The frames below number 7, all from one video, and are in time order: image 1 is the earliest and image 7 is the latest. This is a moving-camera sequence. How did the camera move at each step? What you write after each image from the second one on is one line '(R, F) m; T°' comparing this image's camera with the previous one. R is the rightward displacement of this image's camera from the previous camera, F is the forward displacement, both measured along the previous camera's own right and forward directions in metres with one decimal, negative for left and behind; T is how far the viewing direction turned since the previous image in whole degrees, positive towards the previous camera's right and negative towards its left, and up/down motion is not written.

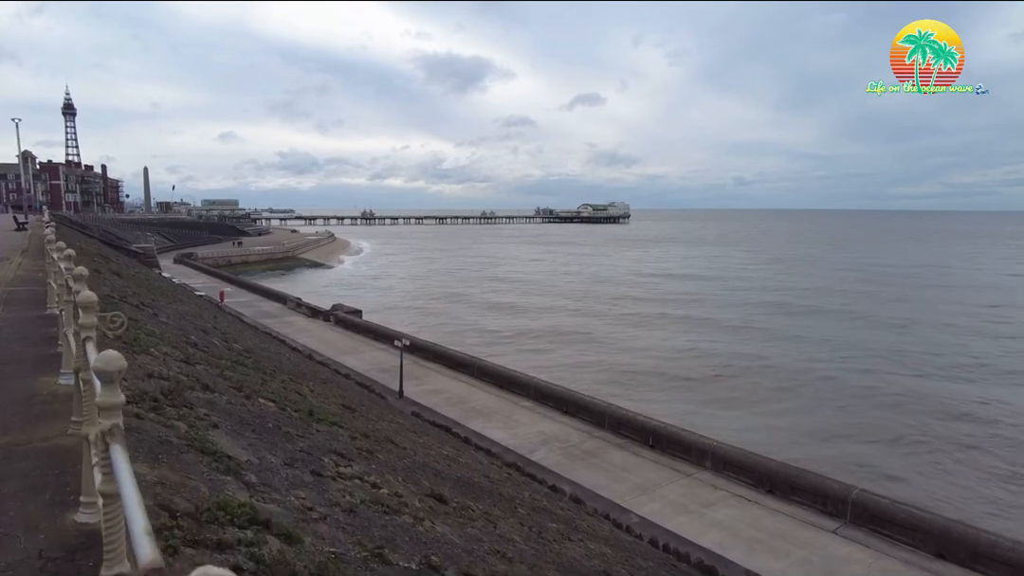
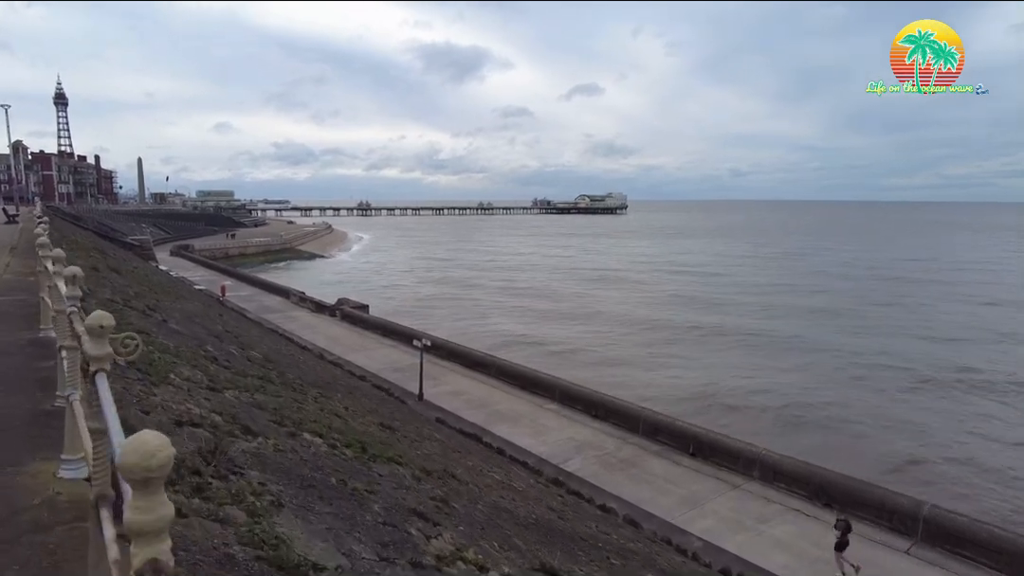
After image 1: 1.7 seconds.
(-0.8, +1.1) m; 0°
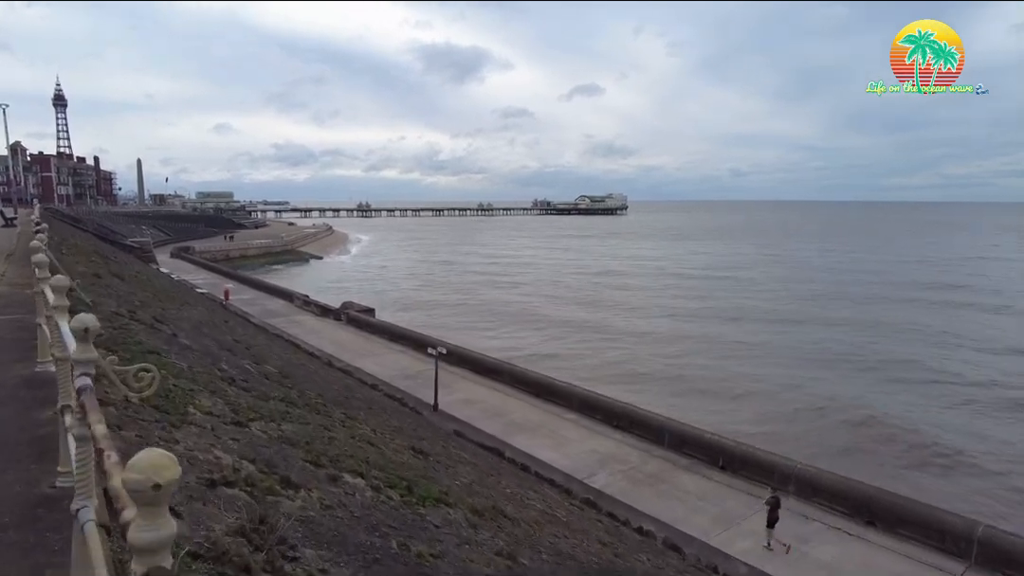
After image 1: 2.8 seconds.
(-0.5, +0.7) m; 0°
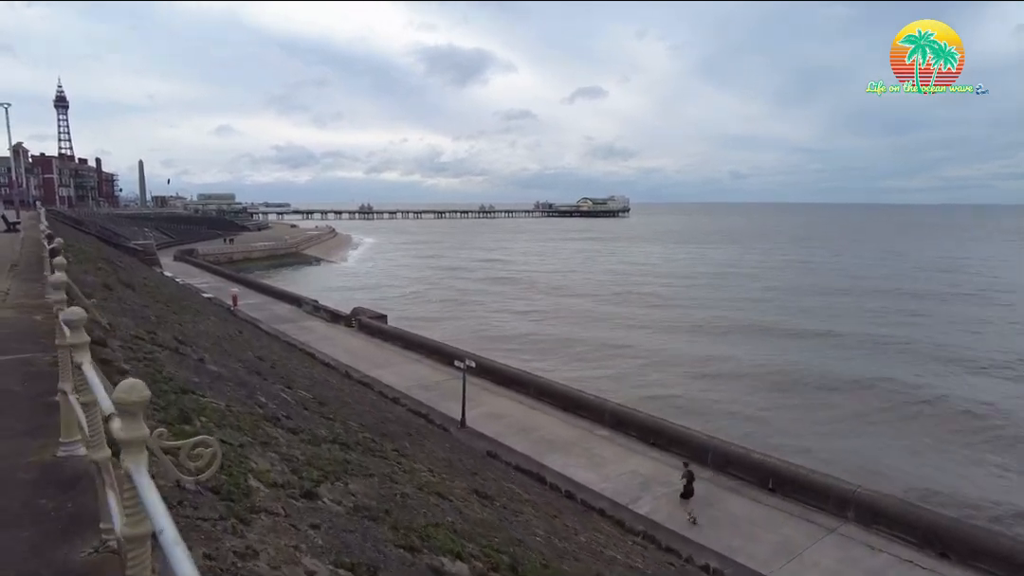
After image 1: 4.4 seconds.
(-0.8, +0.9) m; 0°
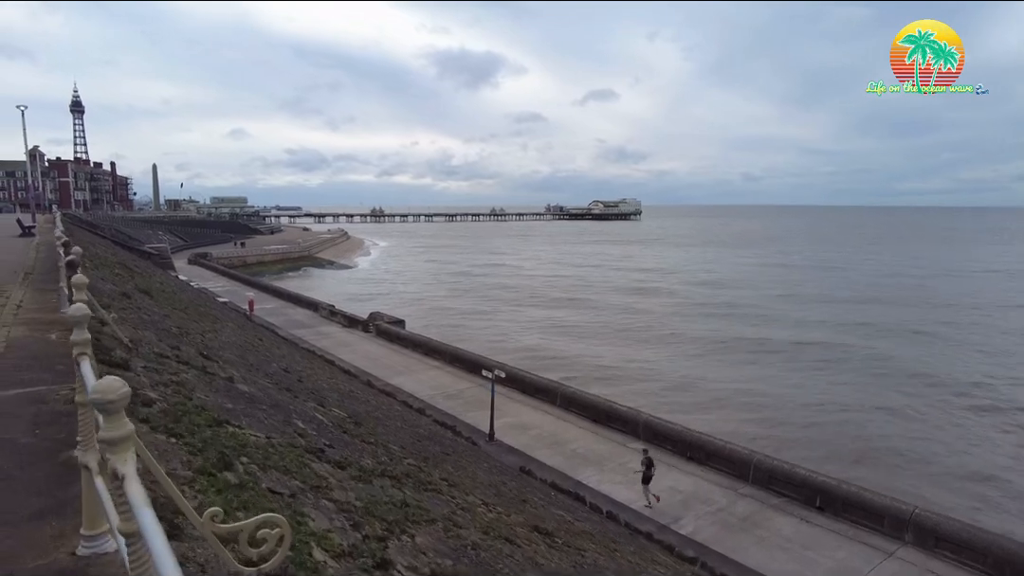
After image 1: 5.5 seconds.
(-0.5, +0.6) m; -1°
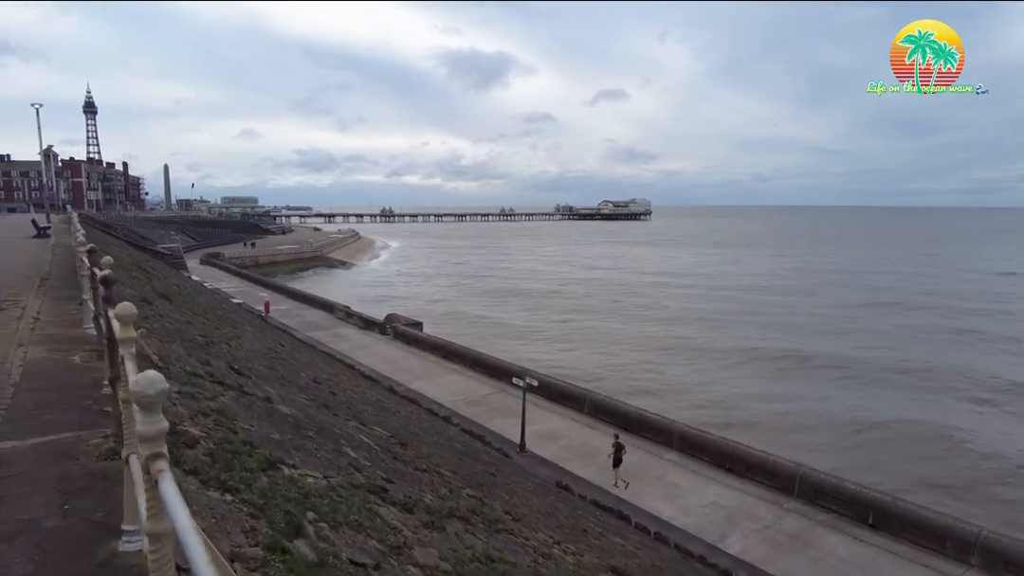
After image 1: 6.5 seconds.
(-0.5, +0.6) m; -1°
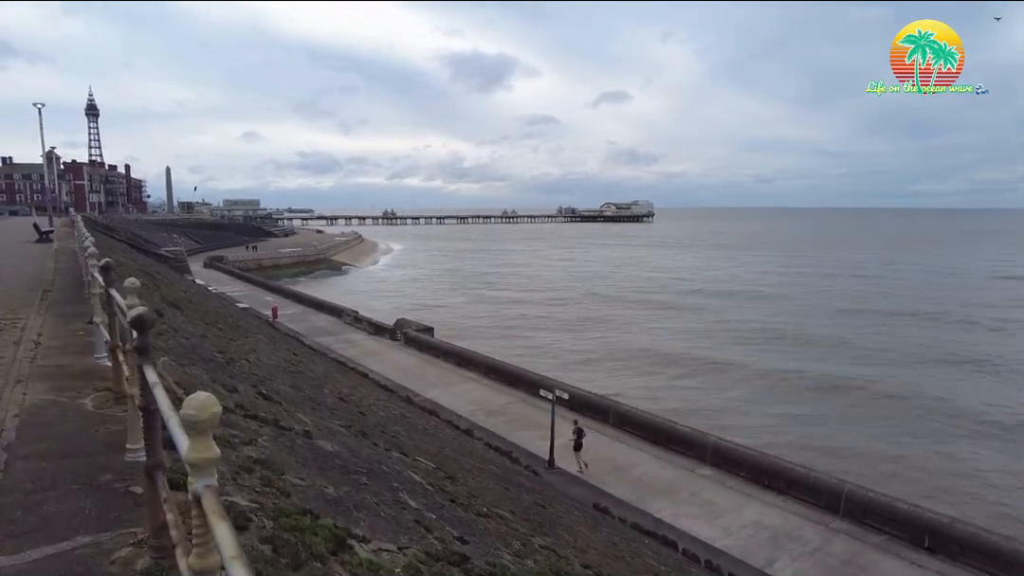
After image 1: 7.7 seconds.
(-0.6, +0.7) m; 0°
